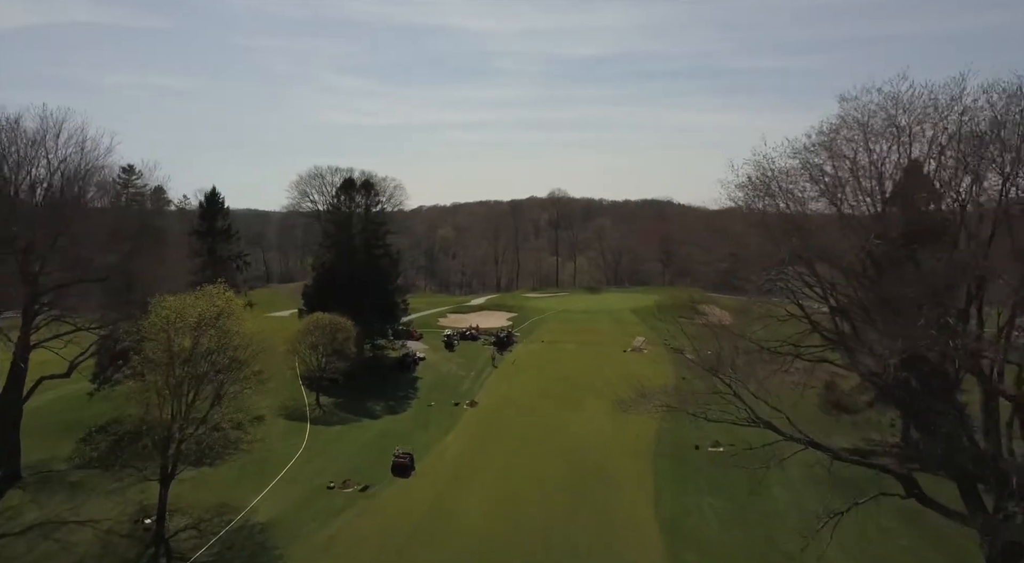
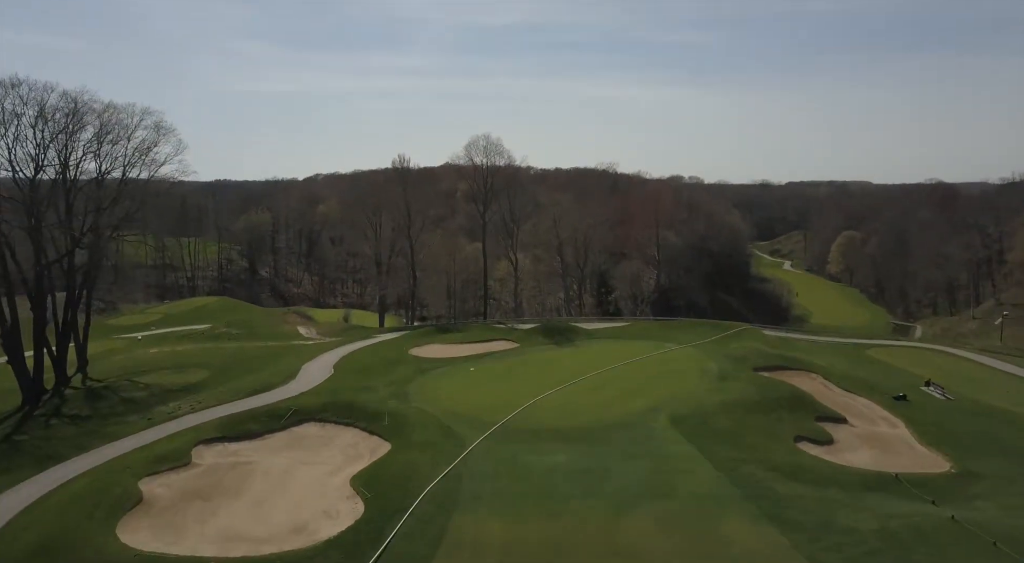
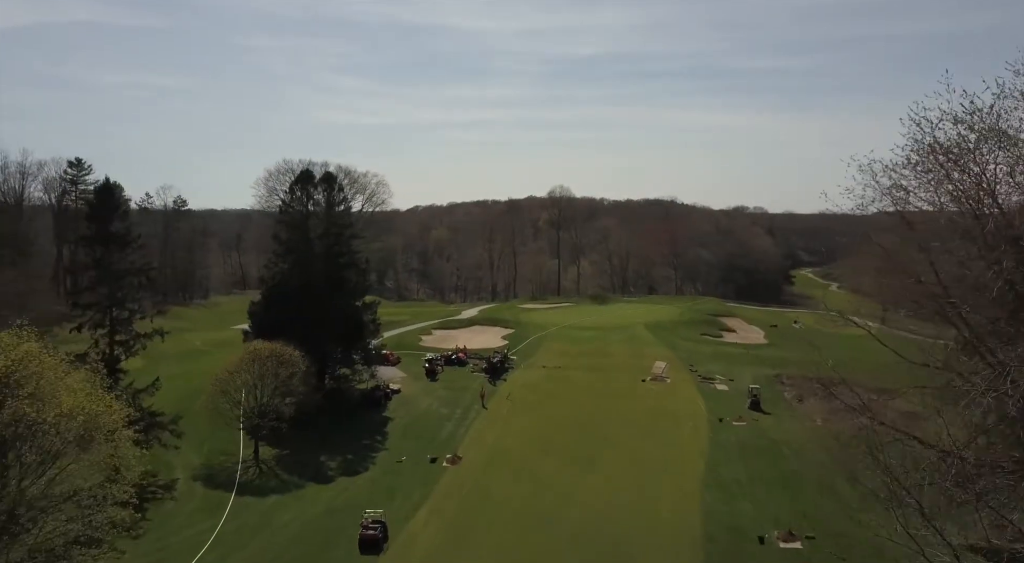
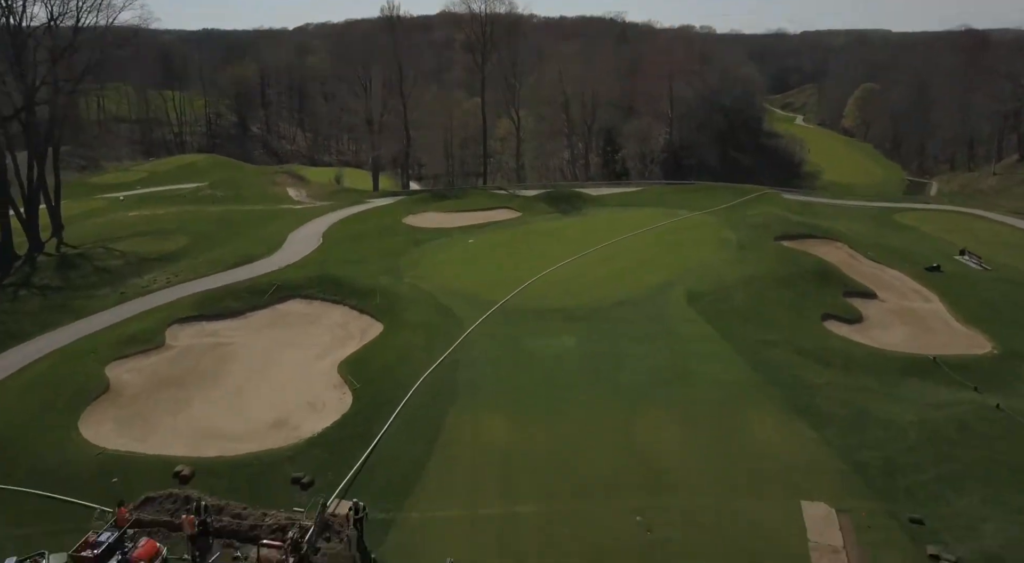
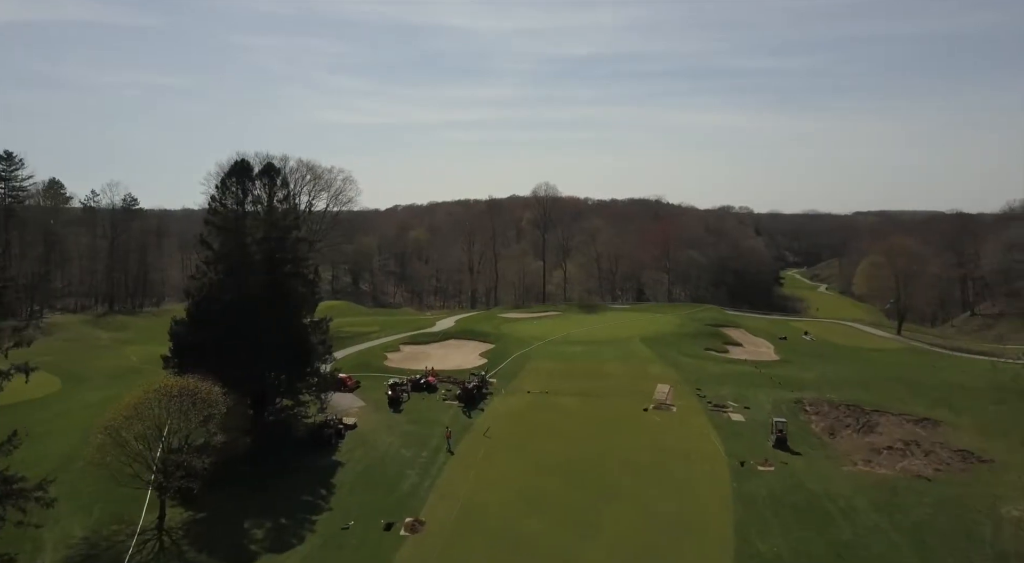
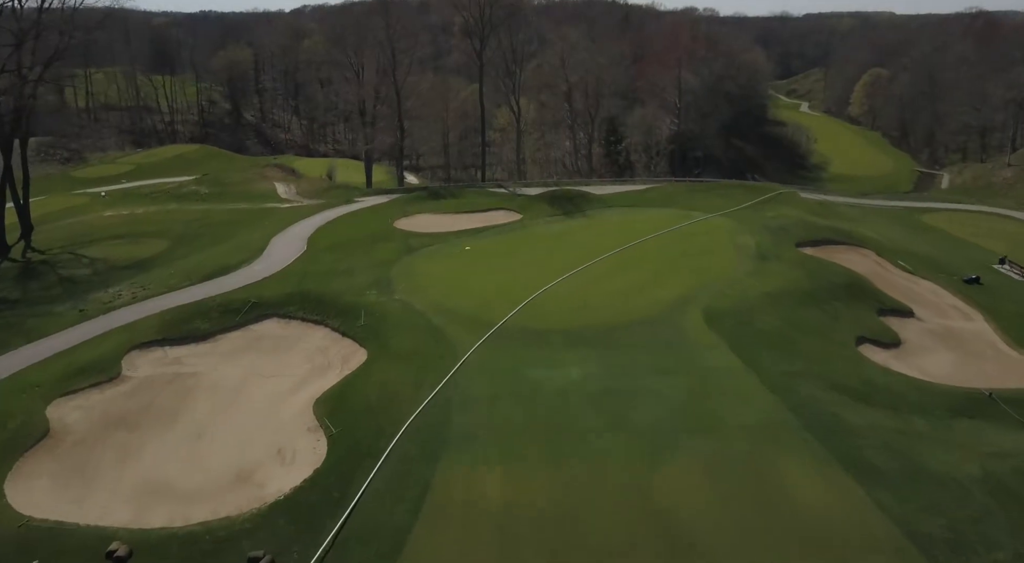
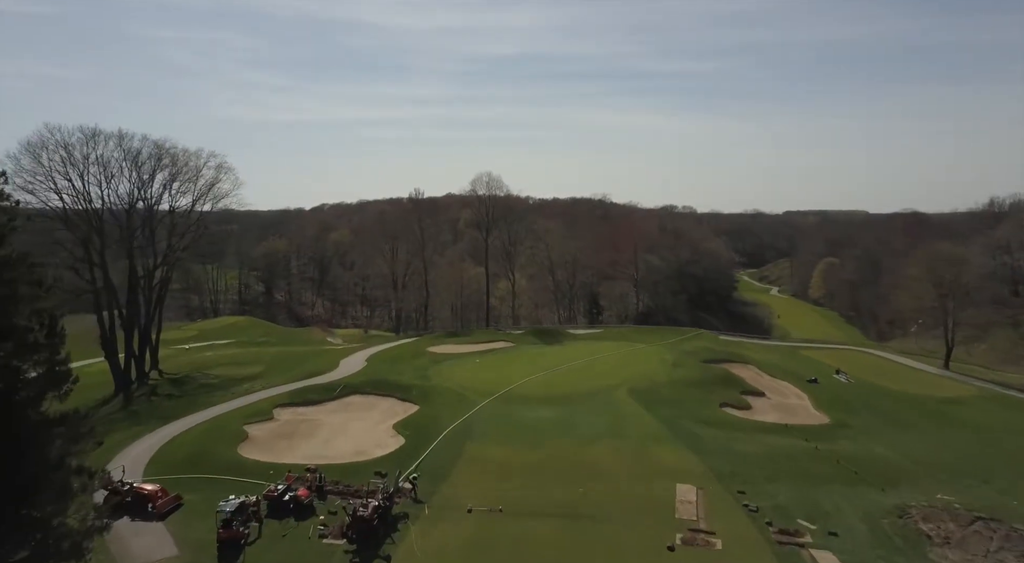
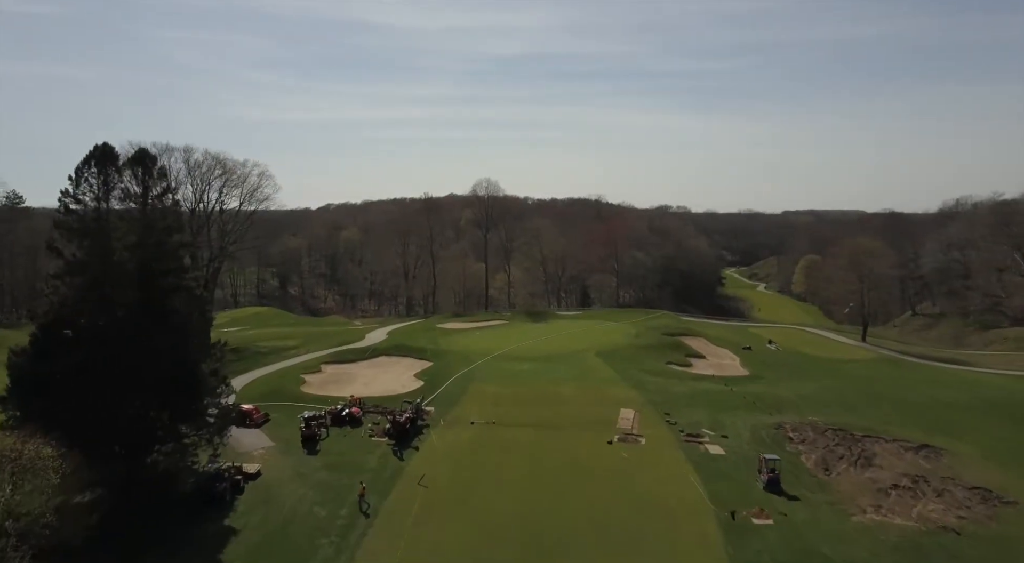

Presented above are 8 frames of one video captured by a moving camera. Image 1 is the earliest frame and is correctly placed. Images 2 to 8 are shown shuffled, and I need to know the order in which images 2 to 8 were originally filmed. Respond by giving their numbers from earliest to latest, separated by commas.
3, 5, 8, 7, 2, 4, 6
